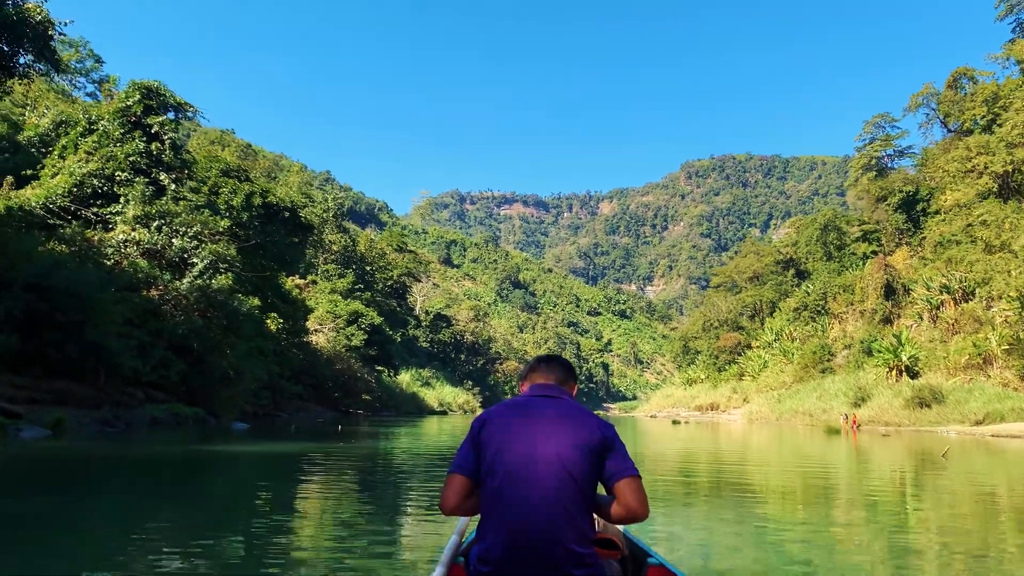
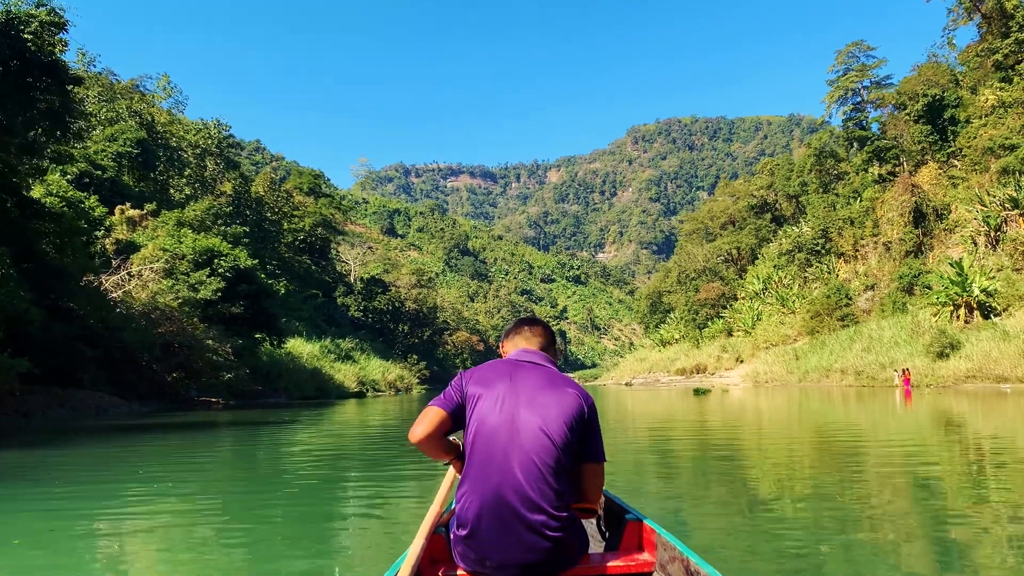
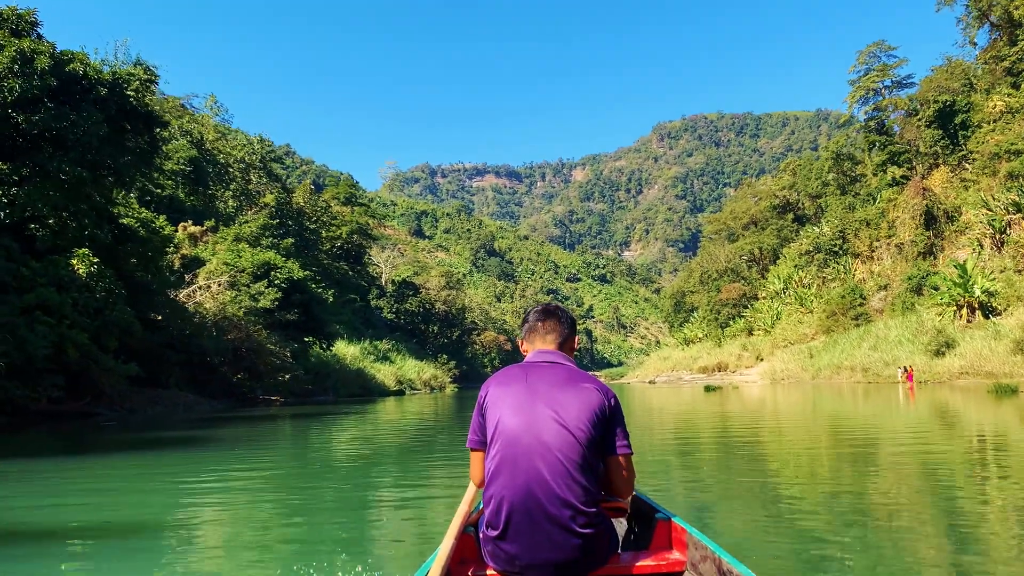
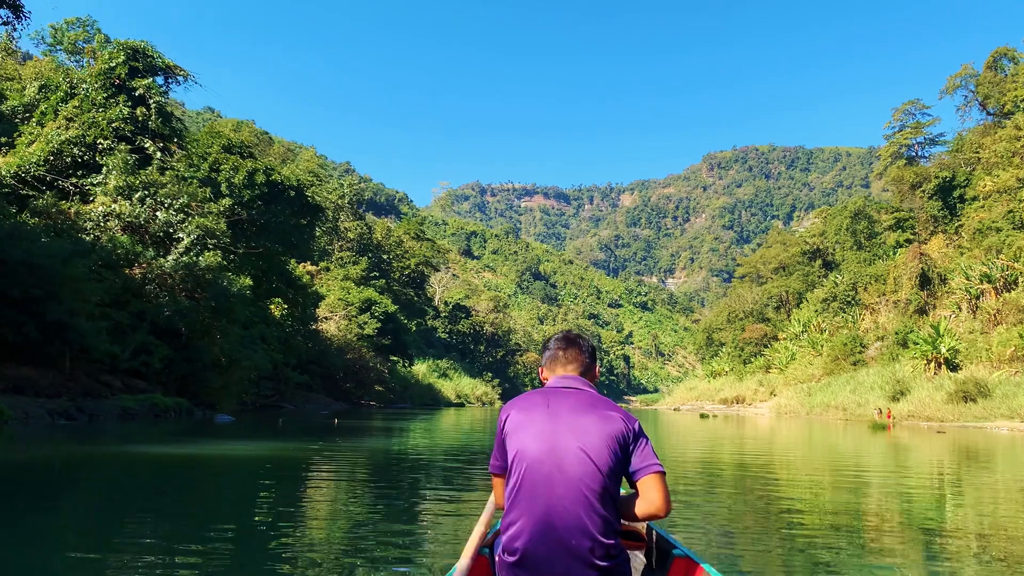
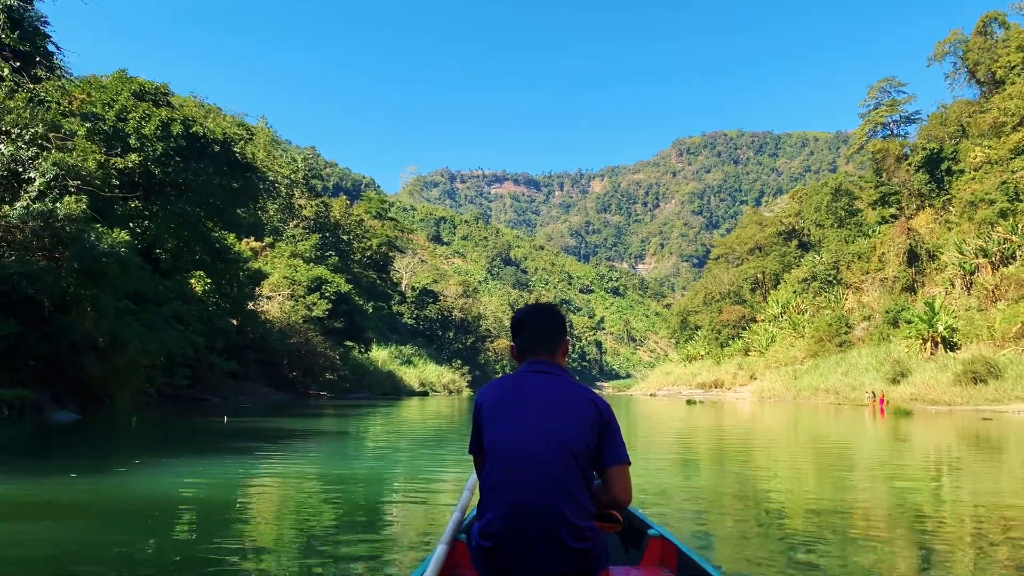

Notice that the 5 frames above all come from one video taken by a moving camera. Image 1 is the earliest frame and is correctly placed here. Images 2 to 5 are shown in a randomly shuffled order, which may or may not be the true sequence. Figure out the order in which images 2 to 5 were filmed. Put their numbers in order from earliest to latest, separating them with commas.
4, 5, 3, 2
